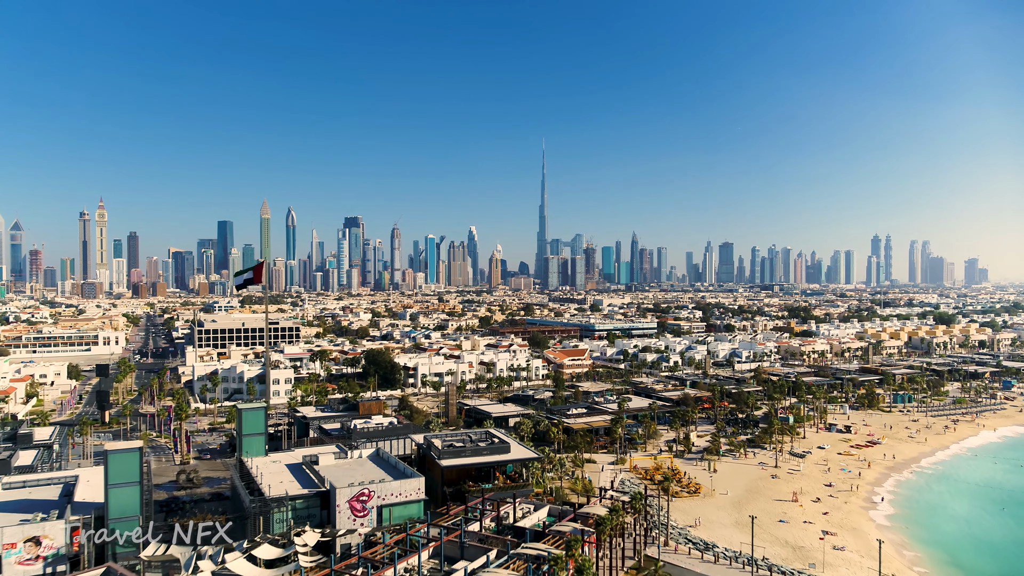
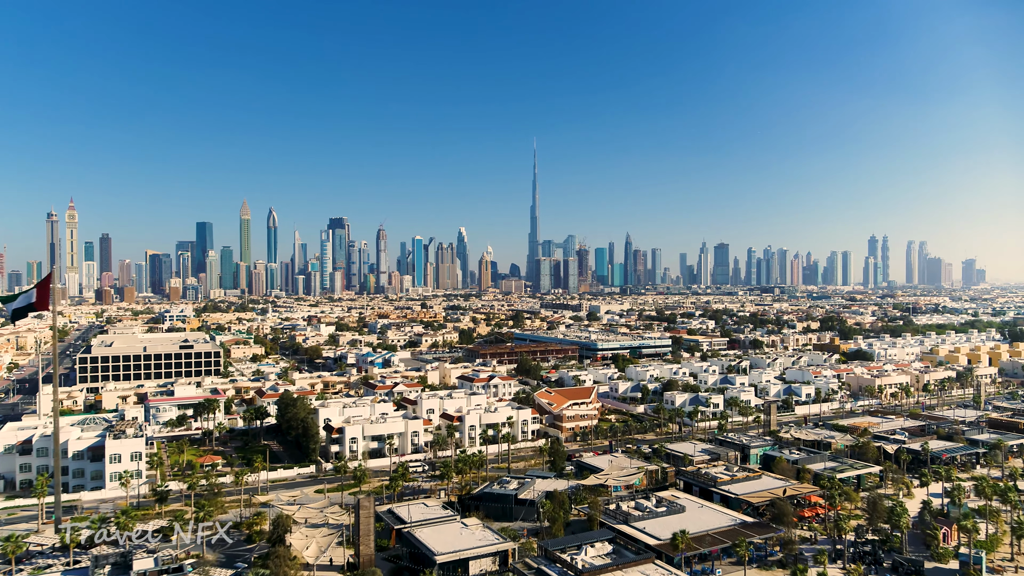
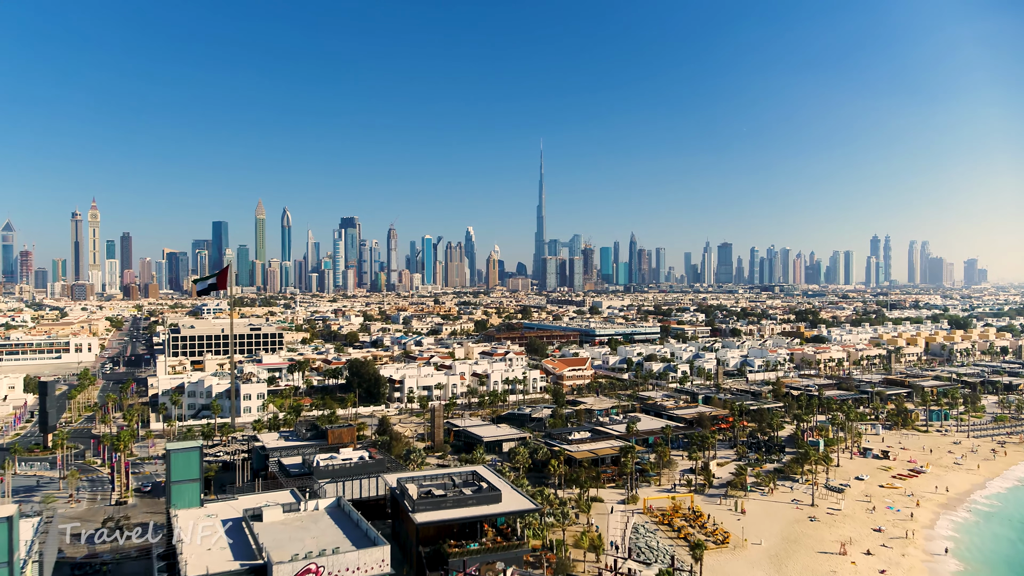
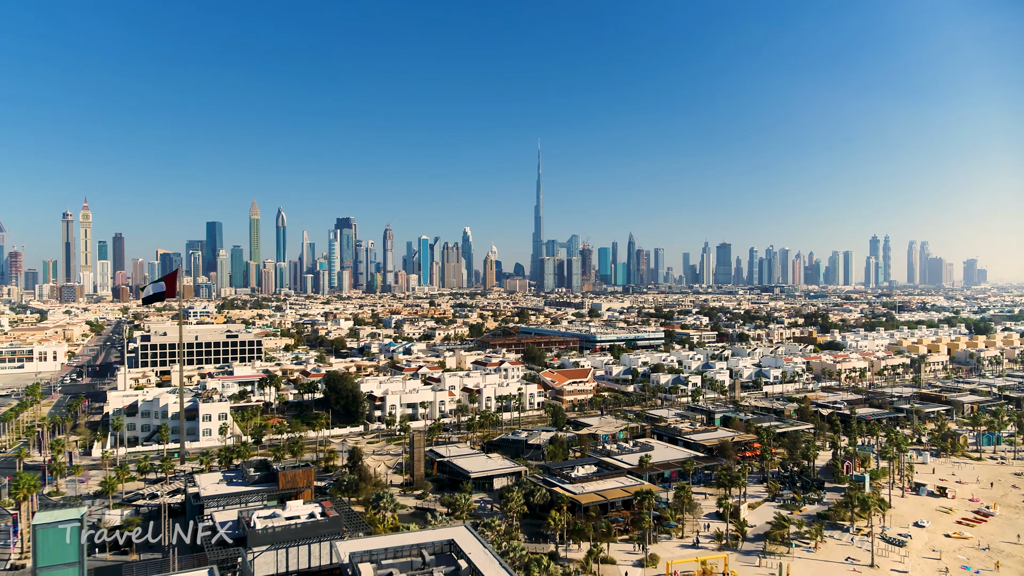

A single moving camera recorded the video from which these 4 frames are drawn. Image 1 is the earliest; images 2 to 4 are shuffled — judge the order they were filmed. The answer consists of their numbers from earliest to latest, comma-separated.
3, 4, 2
